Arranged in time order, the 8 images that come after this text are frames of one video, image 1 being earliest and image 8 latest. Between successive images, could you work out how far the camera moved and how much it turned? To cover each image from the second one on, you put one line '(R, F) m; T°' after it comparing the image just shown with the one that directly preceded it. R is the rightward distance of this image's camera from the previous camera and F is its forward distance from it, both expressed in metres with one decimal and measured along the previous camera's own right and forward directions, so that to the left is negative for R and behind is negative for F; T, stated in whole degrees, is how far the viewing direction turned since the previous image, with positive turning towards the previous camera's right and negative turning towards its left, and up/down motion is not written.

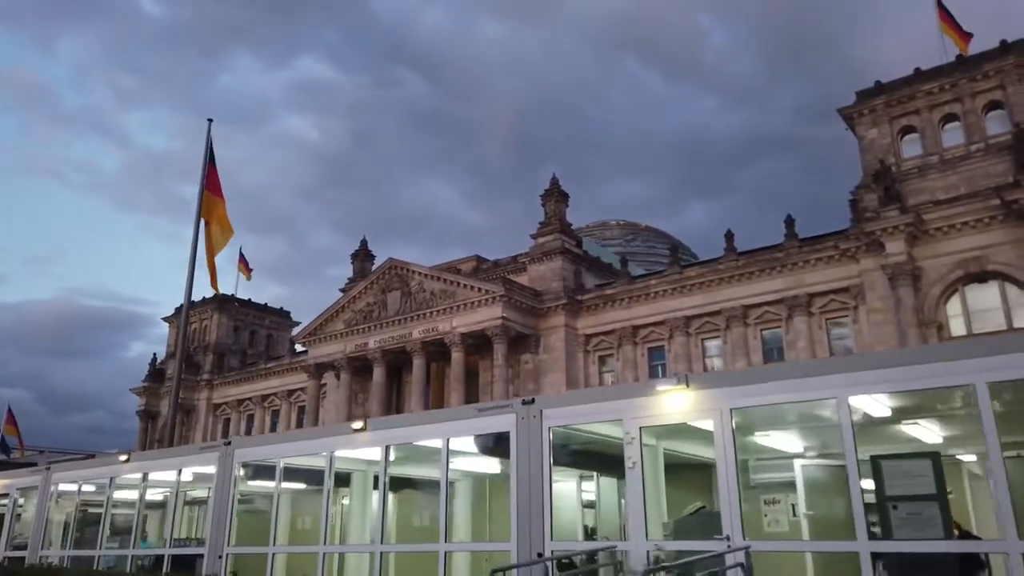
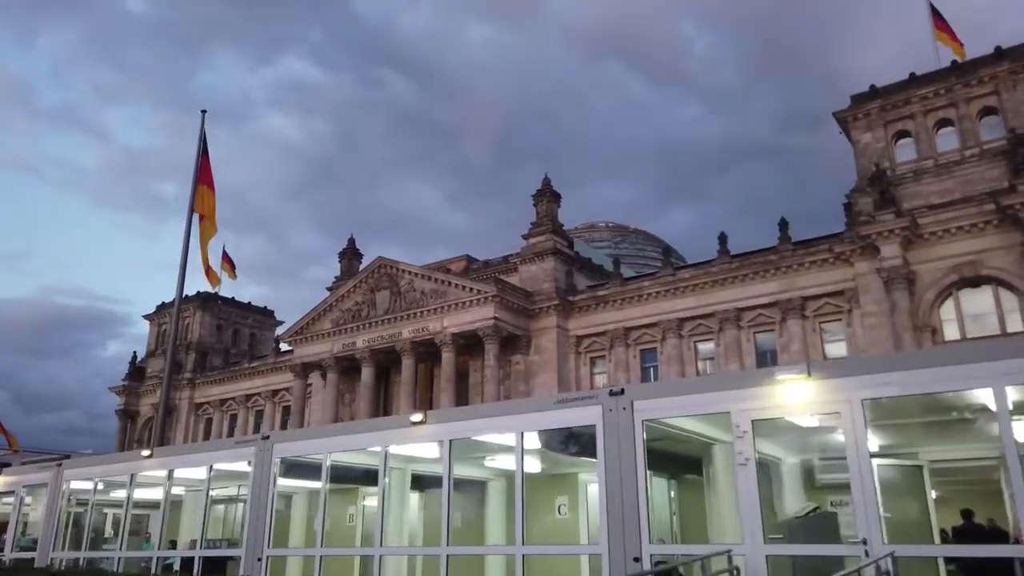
(-0.6, +0.4) m; +1°
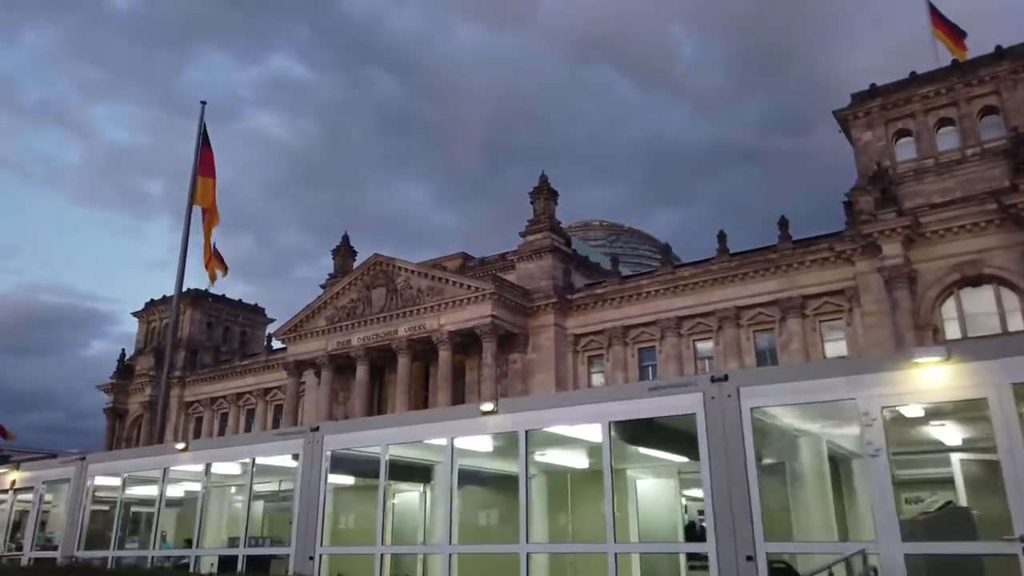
(-0.6, +0.3) m; +1°
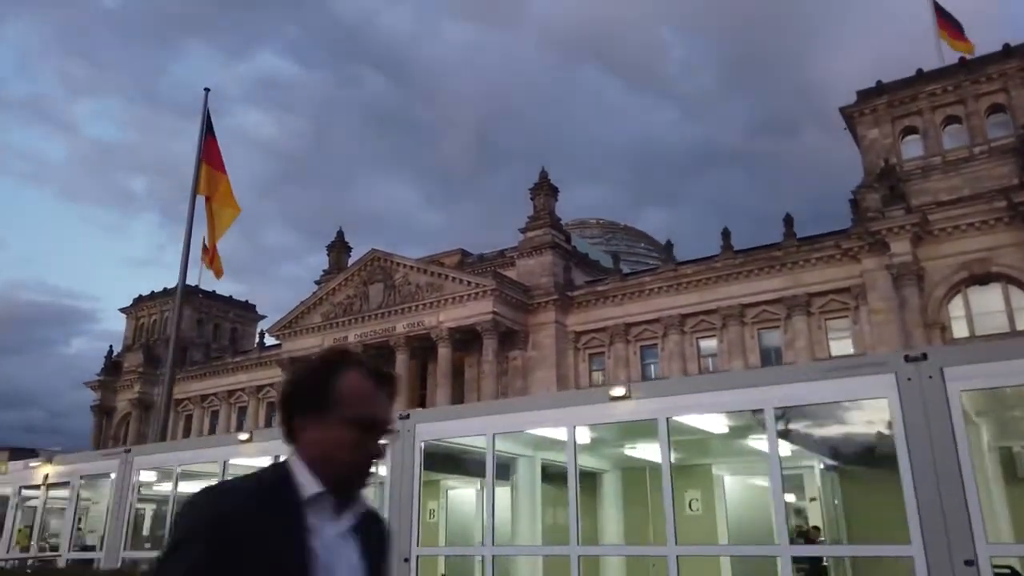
(-0.8, +0.6) m; +1°
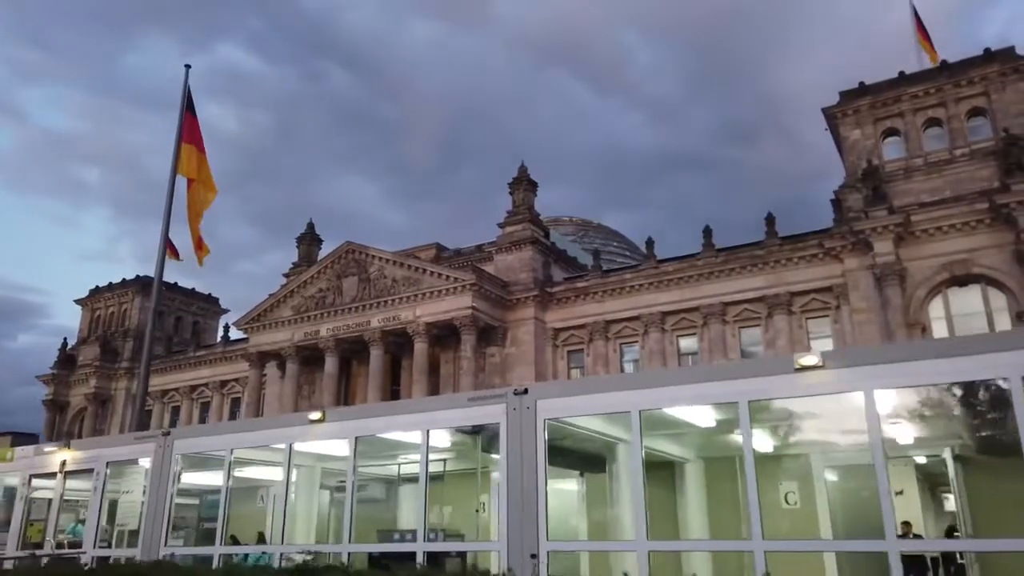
(-1.0, +0.7) m; +3°
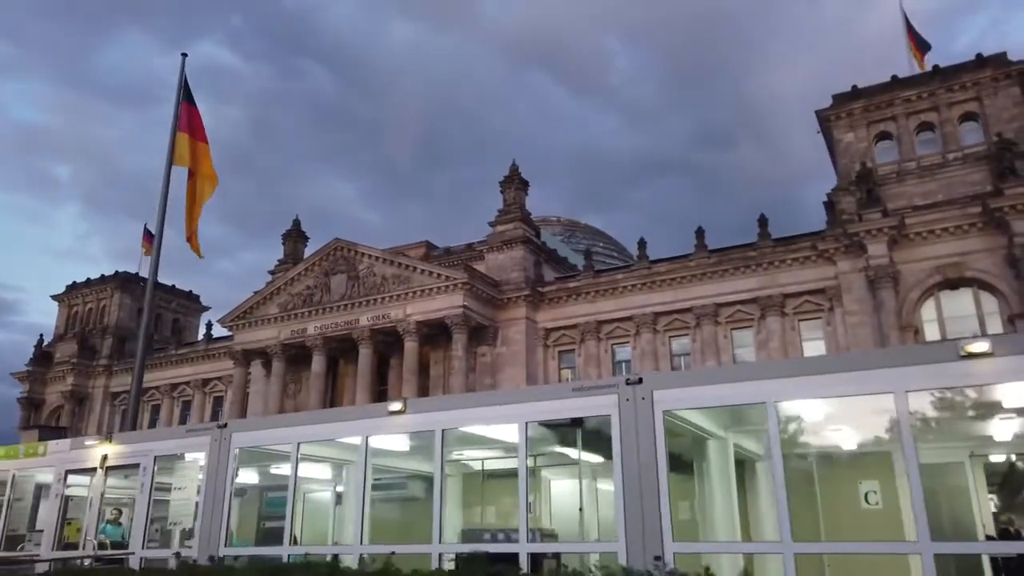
(-0.7, +0.3) m; +2°
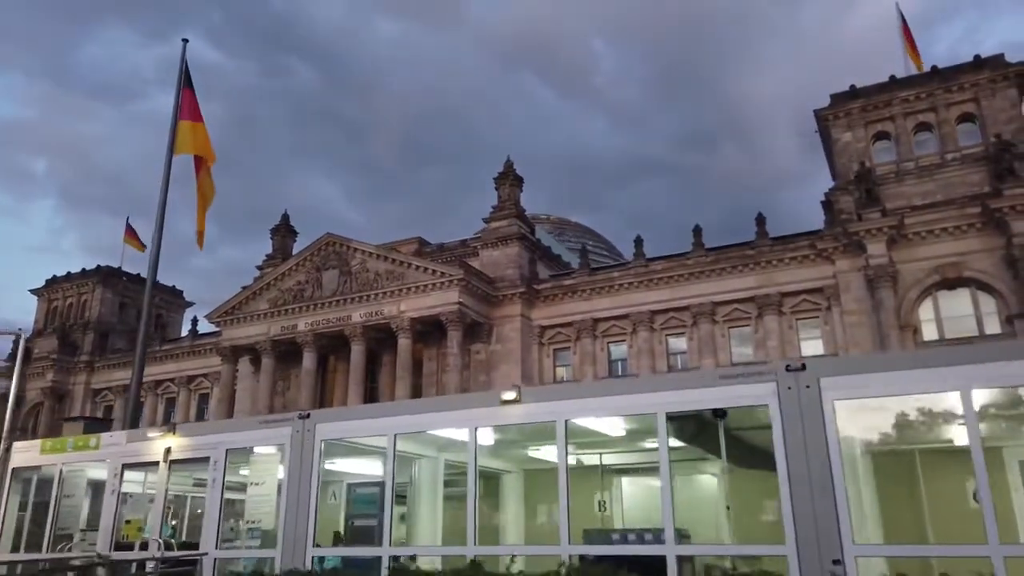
(-0.8, +0.4) m; +1°
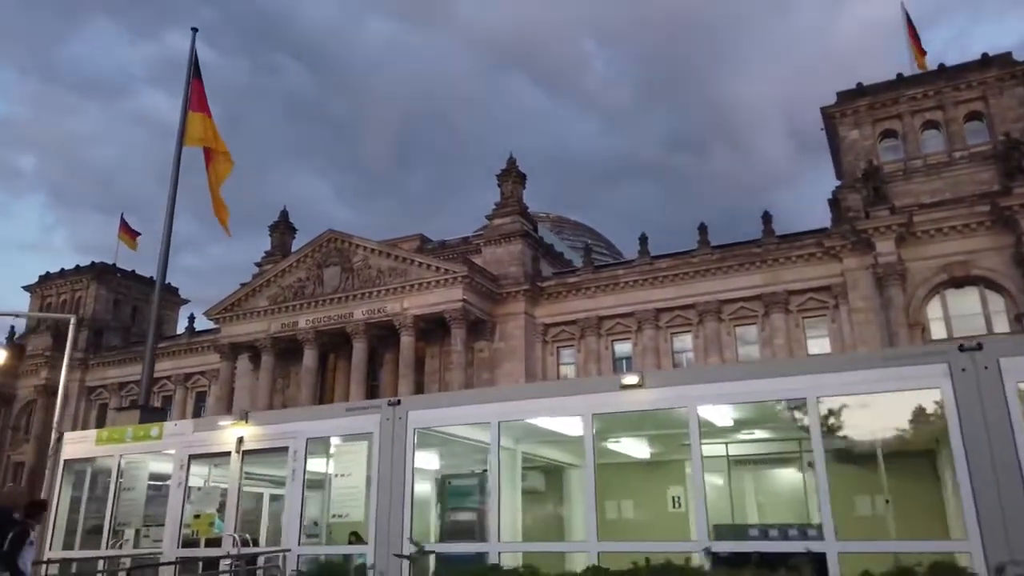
(-0.7, +0.3) m; +1°
